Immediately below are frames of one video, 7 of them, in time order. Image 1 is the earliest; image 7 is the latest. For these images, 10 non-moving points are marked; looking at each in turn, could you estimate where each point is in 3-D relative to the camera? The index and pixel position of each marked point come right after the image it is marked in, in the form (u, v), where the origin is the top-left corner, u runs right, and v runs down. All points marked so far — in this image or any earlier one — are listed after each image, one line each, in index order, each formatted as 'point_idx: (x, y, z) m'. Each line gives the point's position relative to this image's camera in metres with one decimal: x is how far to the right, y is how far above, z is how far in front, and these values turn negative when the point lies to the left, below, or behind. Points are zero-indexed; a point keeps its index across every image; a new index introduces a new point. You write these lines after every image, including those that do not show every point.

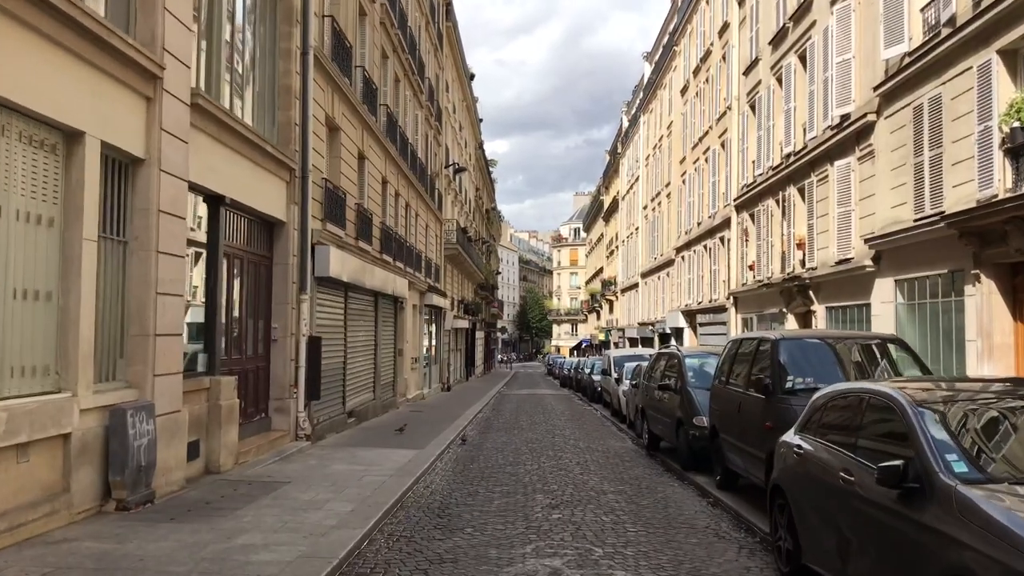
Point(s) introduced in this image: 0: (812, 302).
0: (+6.1, -0.3, +18.2) m
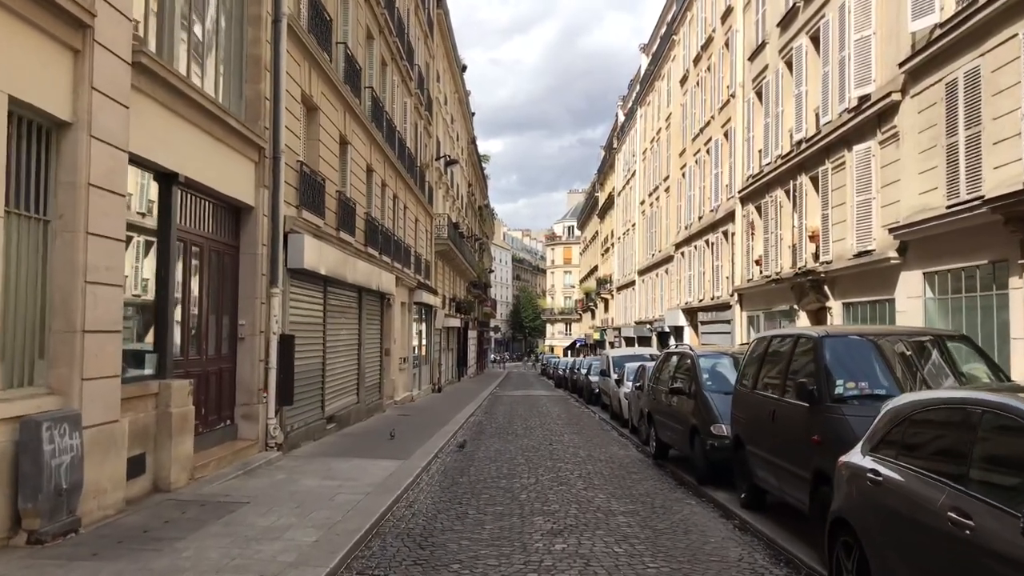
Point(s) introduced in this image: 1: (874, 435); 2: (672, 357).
0: (+6.0, -0.2, +17.1) m
1: (+1.9, -0.8, +4.7) m
2: (+2.2, -0.9, +12.2) m
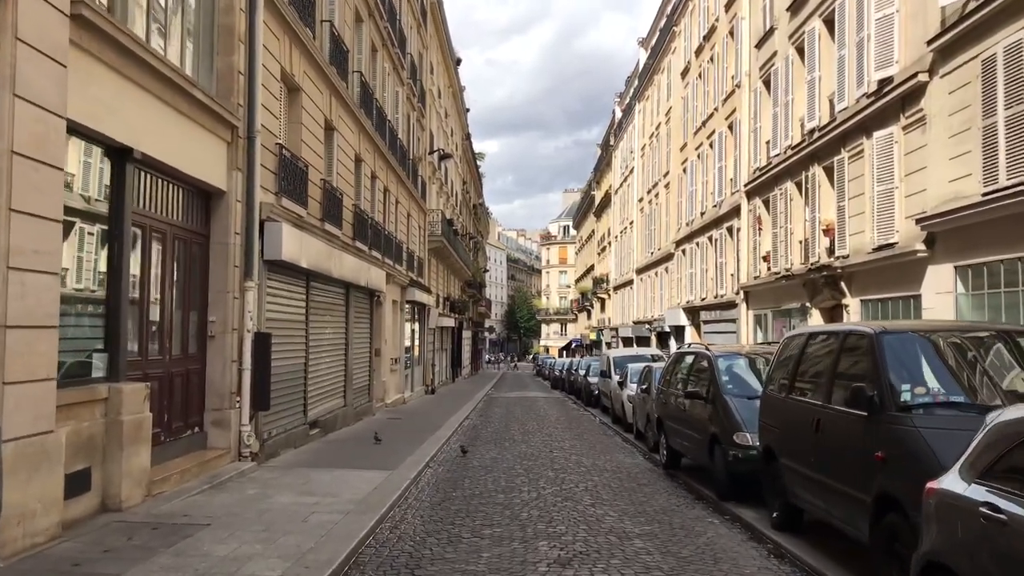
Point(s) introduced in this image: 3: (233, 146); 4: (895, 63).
0: (+6.0, -0.1, +16.1) m
1: (+1.9, -0.7, +3.7) m
2: (+2.2, -0.9, +11.2) m
3: (-3.2, +1.6, +10.1) m
4: (+5.9, +3.5, +13.8) m
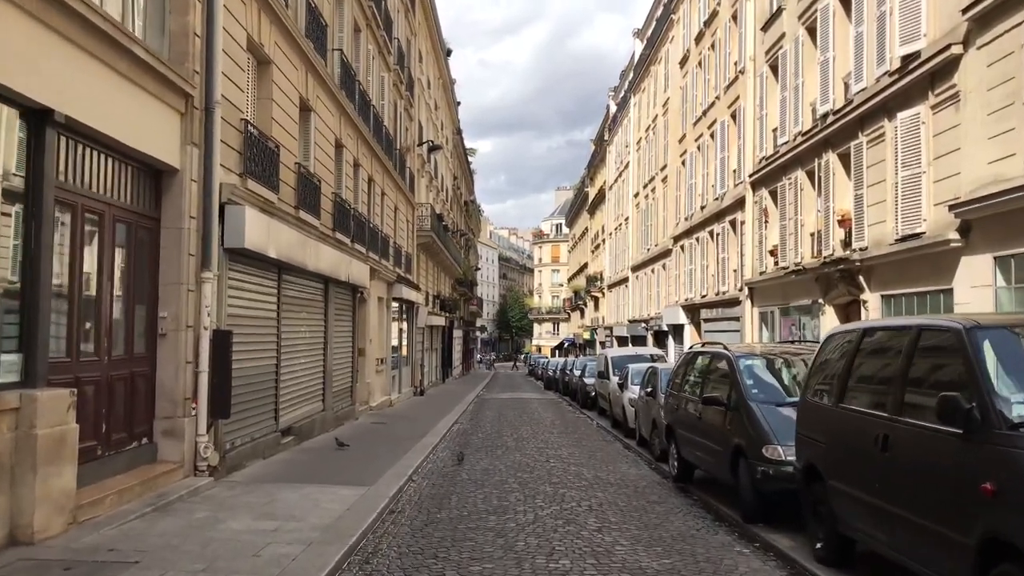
0: (+5.8, 0.0, +15.0) m
1: (+1.9, -0.6, +2.6) m
2: (+2.1, -0.8, +10.0) m
3: (-3.2, +1.7, +8.9) m
4: (+5.8, +3.6, +12.6) m
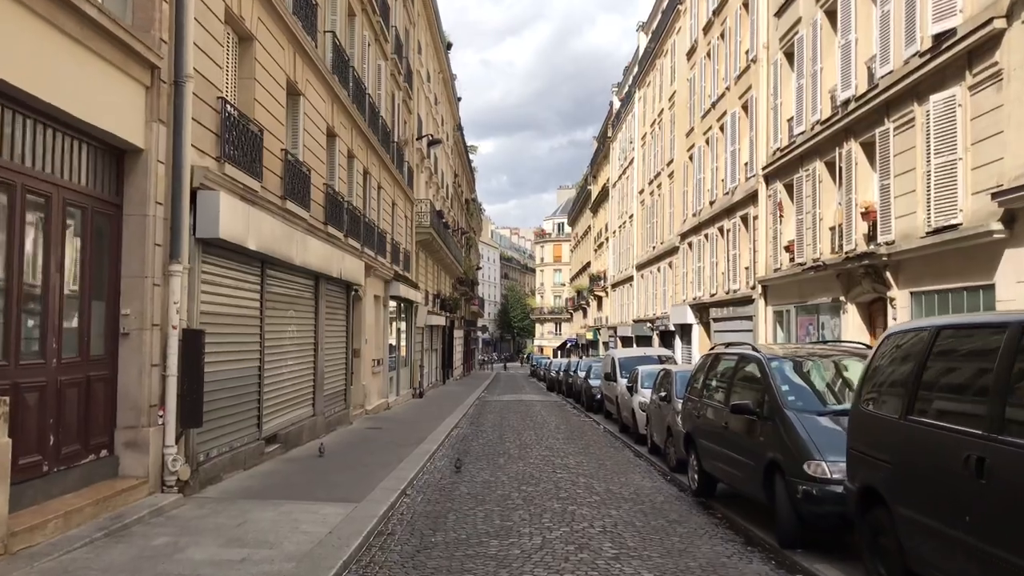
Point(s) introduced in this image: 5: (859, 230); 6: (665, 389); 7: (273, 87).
0: (+5.9, 0.0, +14.0) m
1: (+2.0, -0.6, +1.6) m
2: (+2.1, -0.7, +9.1) m
3: (-3.2, +1.8, +8.0) m
4: (+5.9, +3.6, +11.7) m
5: (+5.9, +1.0, +15.0) m
6: (+2.1, -1.4, +12.2) m
7: (-3.1, +2.6, +11.6) m
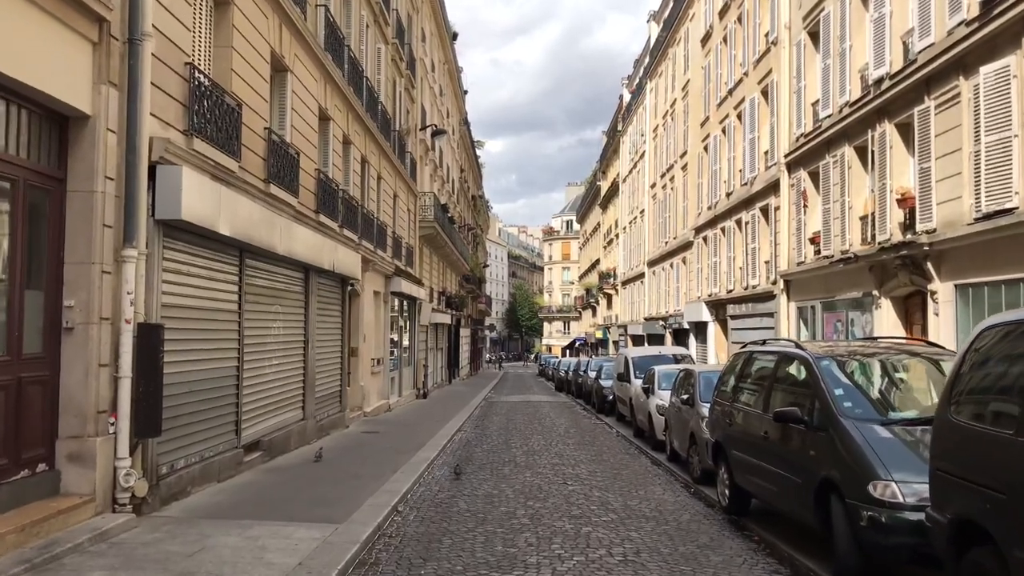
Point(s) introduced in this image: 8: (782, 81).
0: (+6.0, +0.1, +12.9) m
1: (+1.9, -0.5, +0.5) m
2: (+2.2, -0.6, +8.0) m
3: (-3.2, +1.8, +6.9) m
4: (+5.9, +3.7, +10.6) m
5: (+6.0, +1.1, +13.9) m
6: (+2.2, -1.3, +11.1) m
7: (-3.1, +2.7, +10.6) m
8: (+6.0, +4.6, +19.7) m
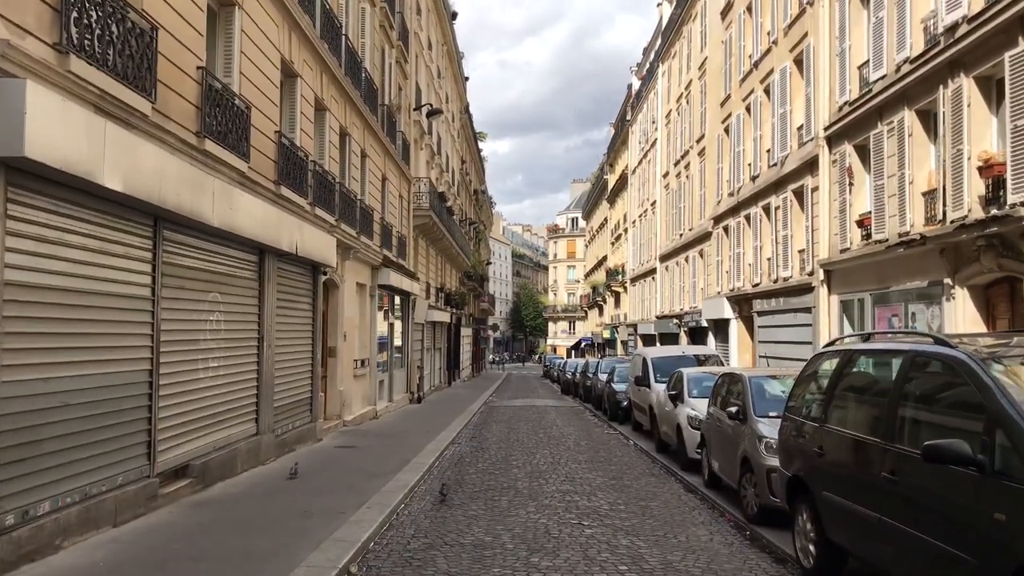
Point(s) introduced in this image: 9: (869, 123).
0: (+6.0, +0.3, +10.5) m
1: (+1.9, -0.3, -1.8) m
2: (+2.2, -0.5, +5.7) m
3: (-3.2, +2.0, +4.6) m
4: (+5.9, +3.9, +8.2) m
5: (+6.0, +1.3, +11.5) m
6: (+2.2, -1.1, +8.8) m
7: (-3.1, +2.9, +8.3) m
8: (+6.0, +4.8, +17.3) m
9: (+6.1, +2.8, +15.1) m
